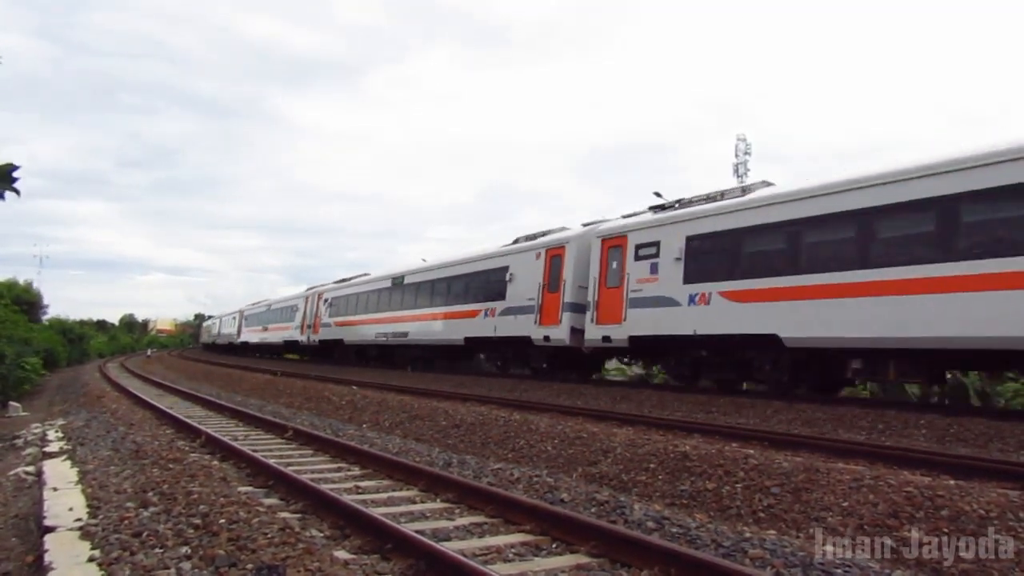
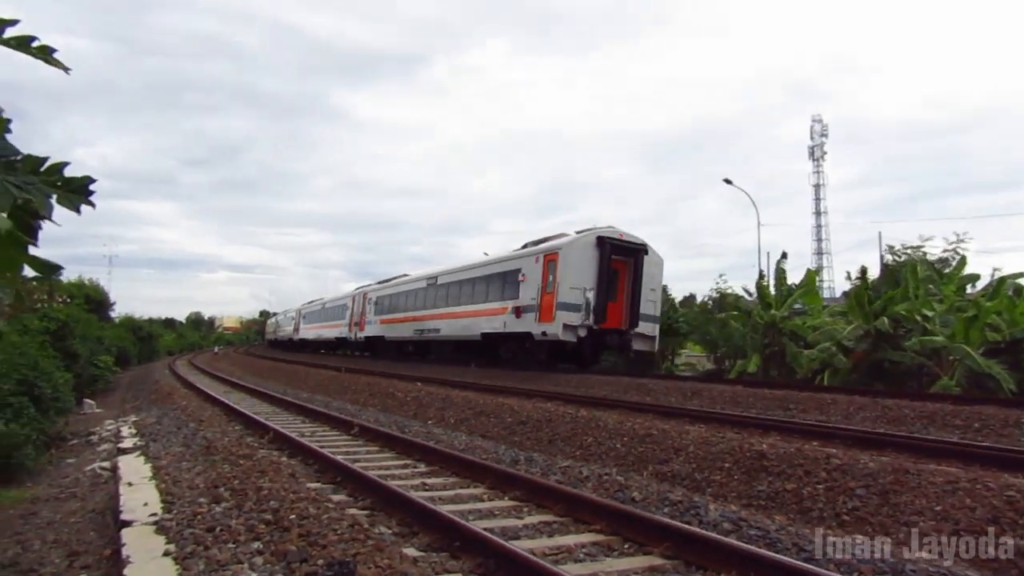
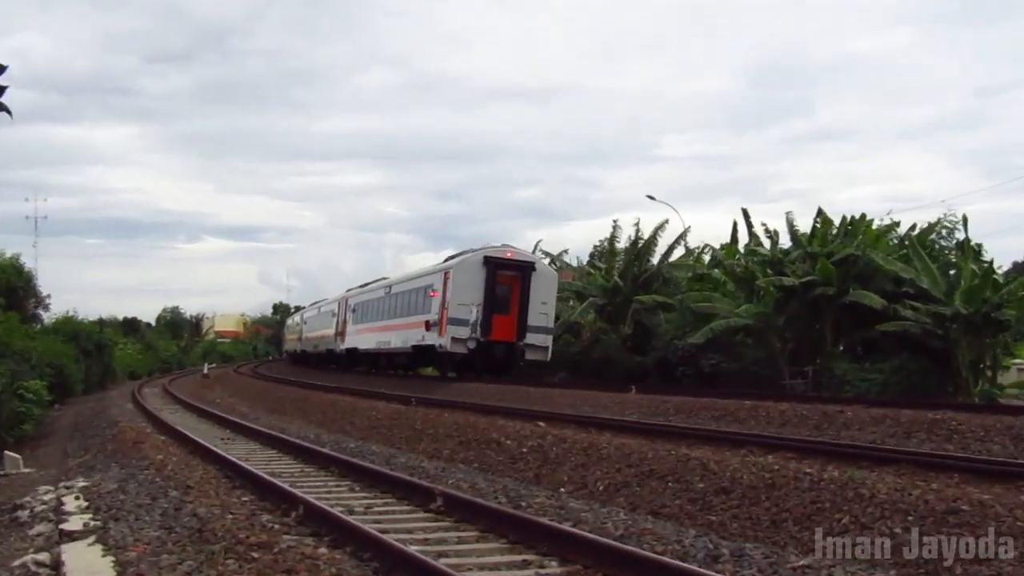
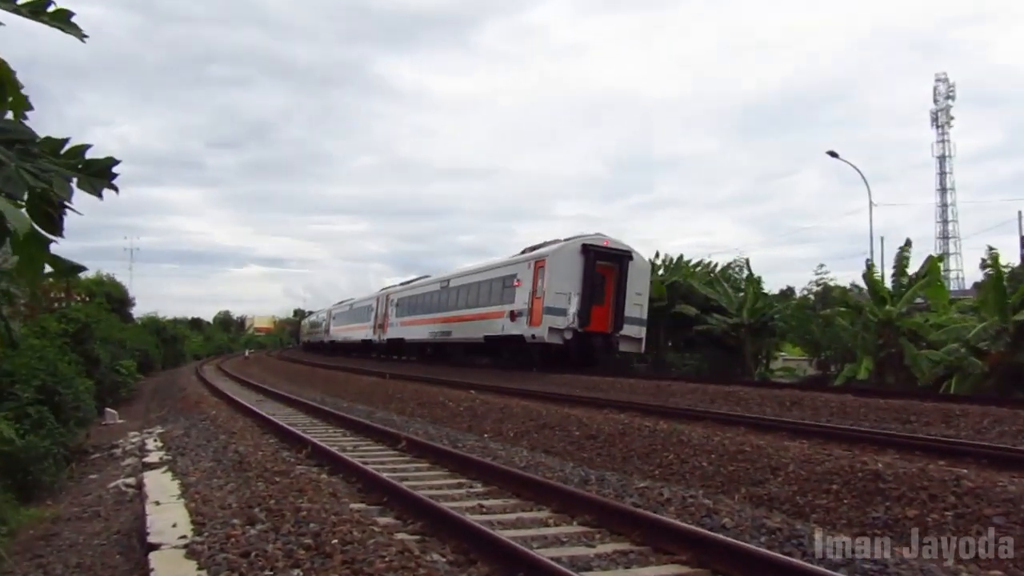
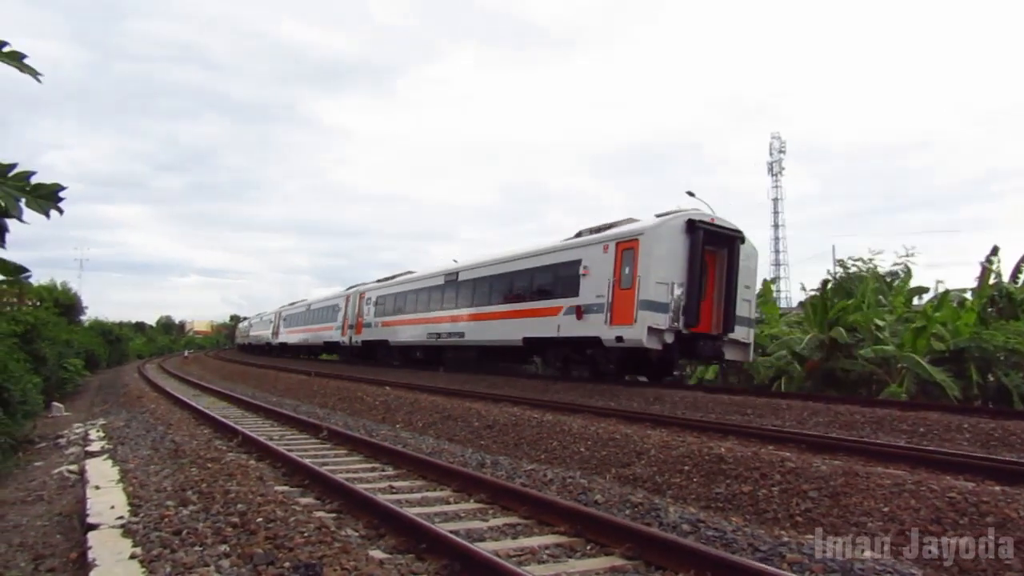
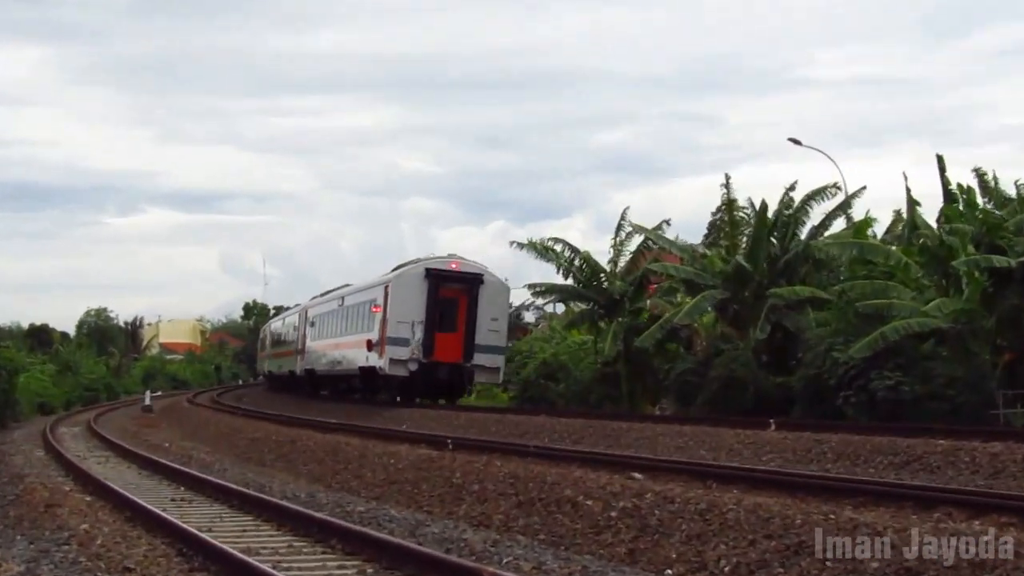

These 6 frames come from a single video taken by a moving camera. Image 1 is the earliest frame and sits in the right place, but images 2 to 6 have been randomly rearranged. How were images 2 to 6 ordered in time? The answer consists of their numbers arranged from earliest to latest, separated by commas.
5, 2, 4, 3, 6
